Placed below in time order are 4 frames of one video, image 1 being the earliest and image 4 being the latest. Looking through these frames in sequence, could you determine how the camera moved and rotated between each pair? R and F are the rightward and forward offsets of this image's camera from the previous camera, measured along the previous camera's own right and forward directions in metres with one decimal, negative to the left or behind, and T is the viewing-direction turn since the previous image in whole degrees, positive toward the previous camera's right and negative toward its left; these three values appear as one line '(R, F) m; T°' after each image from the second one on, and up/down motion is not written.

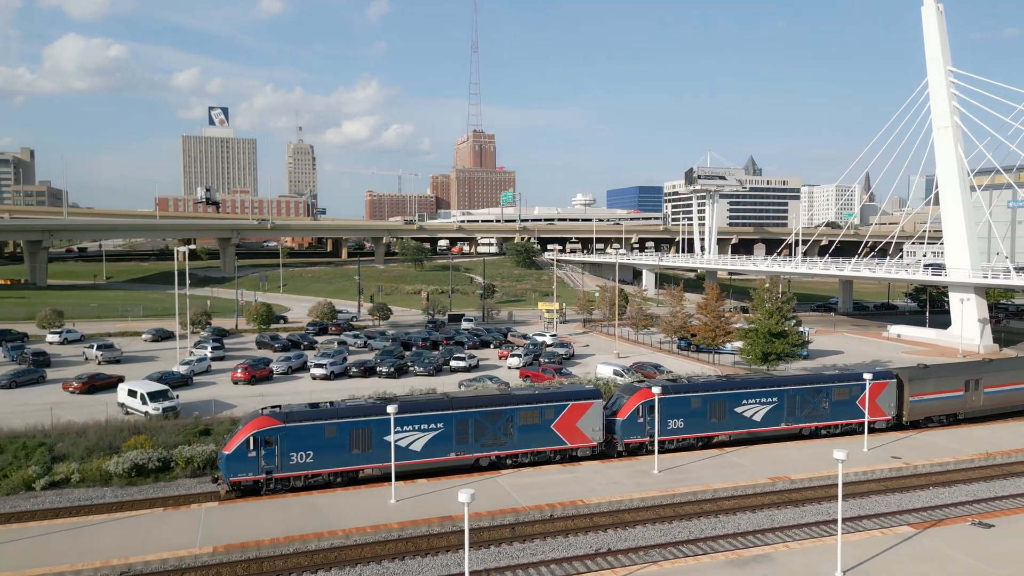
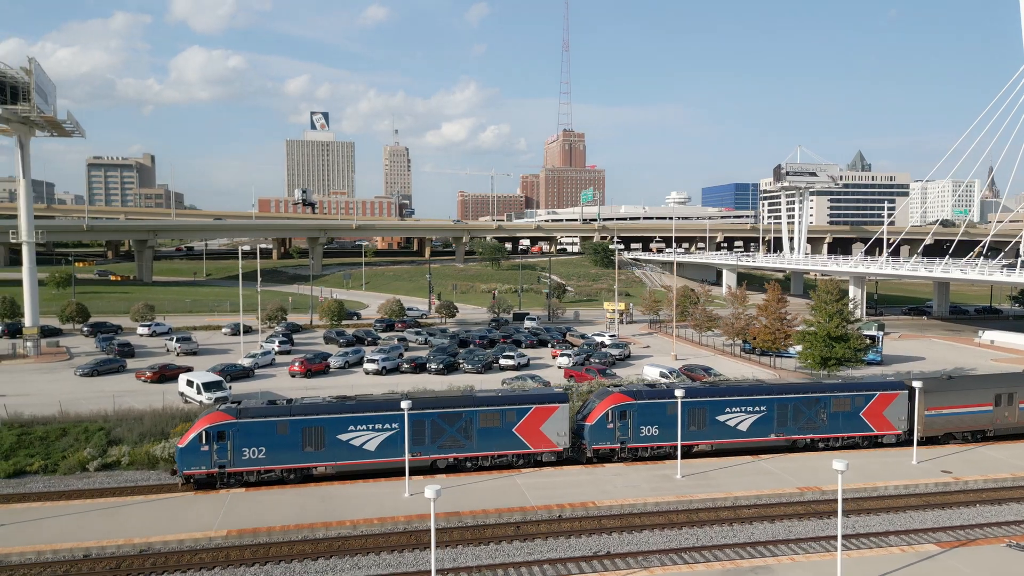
(+2.1, +0.1) m; -7°
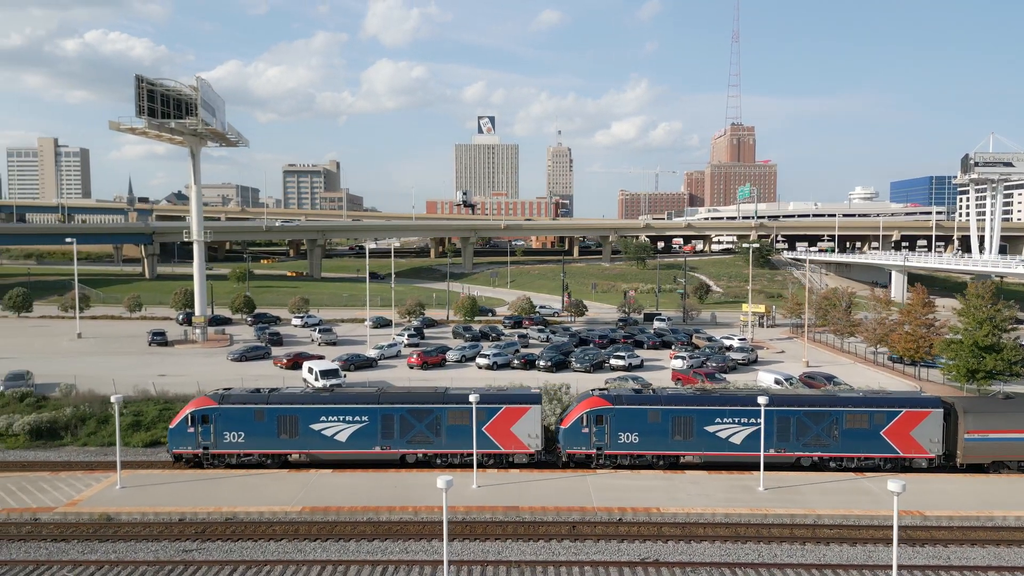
(+2.5, +0.2) m; -12°
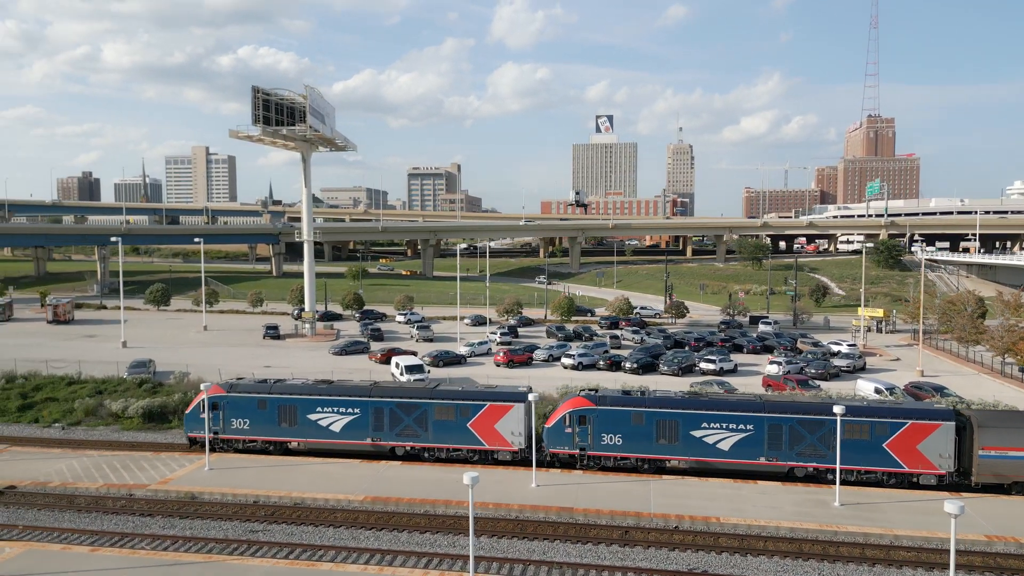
(+1.6, +0.1) m; -9°
